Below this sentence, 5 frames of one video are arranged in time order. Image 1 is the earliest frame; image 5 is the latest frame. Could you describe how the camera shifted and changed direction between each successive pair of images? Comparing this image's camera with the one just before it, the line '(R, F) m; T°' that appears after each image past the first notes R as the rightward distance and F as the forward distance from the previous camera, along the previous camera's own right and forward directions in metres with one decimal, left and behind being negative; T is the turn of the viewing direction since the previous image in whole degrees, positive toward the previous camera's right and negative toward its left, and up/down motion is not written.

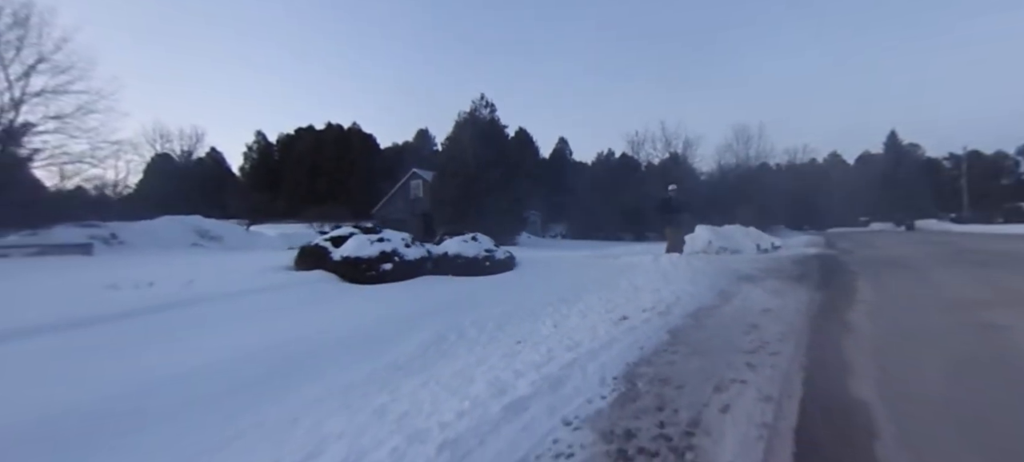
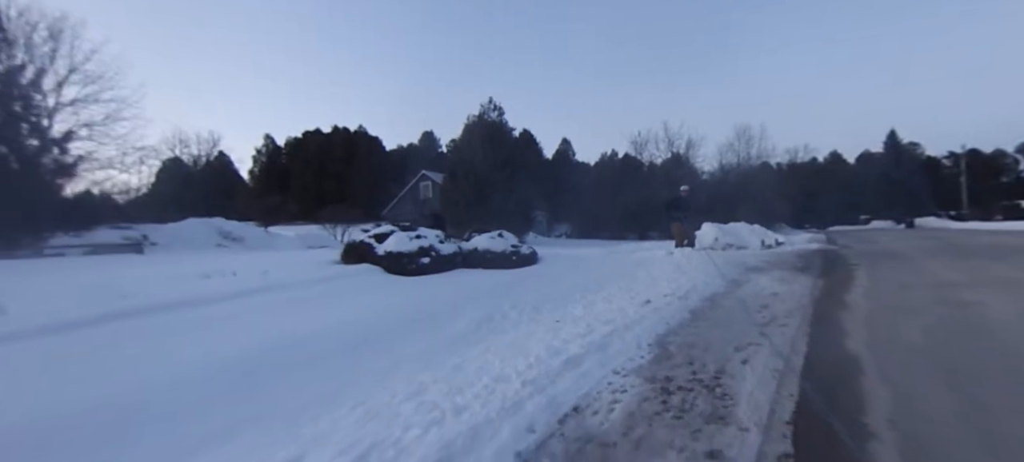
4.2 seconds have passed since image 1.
(-0.4, -0.5) m; 0°
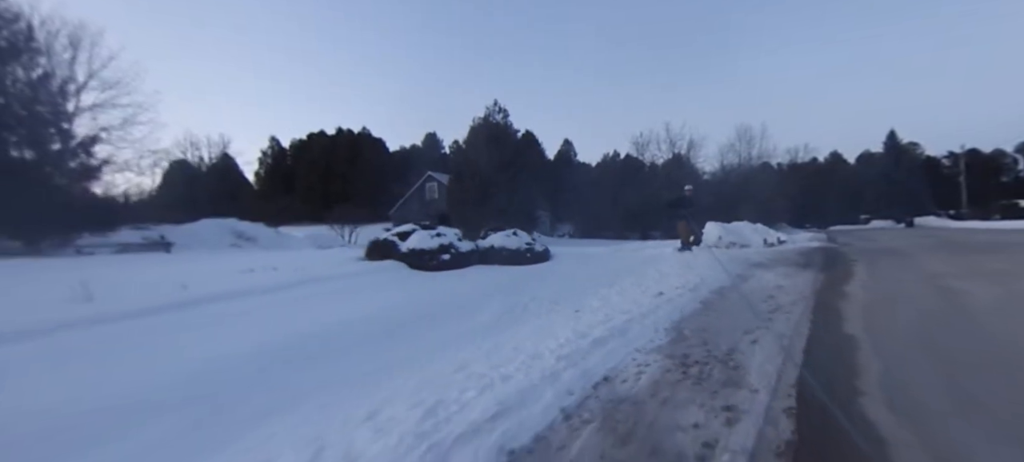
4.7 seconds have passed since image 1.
(-0.2, -0.3) m; 0°
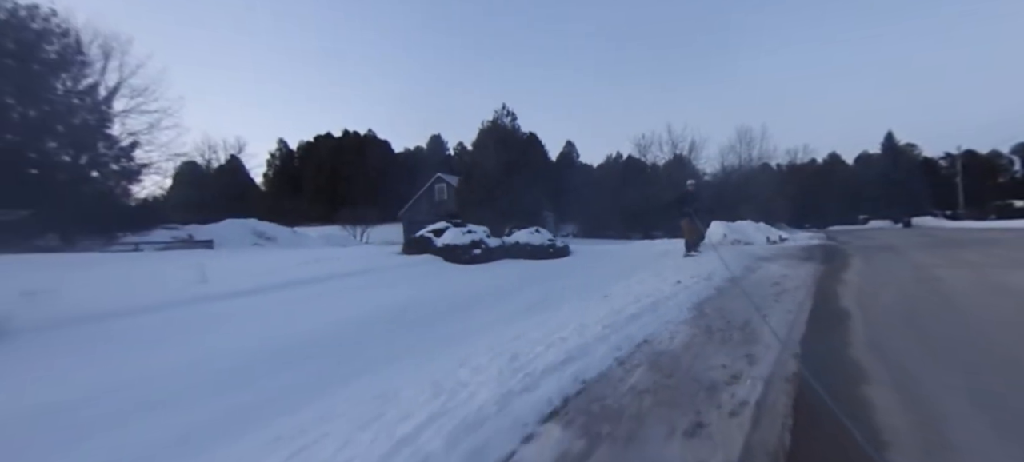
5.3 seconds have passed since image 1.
(-0.4, -0.5) m; 0°
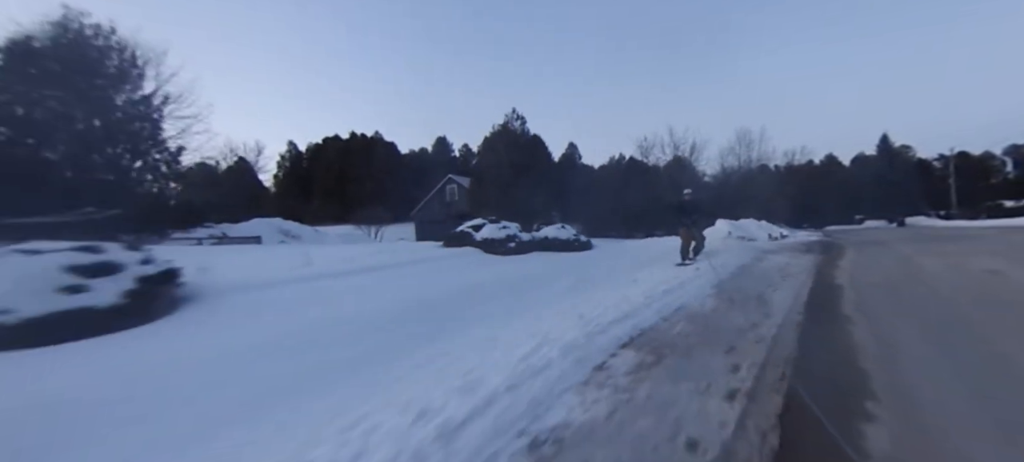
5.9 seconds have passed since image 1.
(-0.6, -0.8) m; 0°
